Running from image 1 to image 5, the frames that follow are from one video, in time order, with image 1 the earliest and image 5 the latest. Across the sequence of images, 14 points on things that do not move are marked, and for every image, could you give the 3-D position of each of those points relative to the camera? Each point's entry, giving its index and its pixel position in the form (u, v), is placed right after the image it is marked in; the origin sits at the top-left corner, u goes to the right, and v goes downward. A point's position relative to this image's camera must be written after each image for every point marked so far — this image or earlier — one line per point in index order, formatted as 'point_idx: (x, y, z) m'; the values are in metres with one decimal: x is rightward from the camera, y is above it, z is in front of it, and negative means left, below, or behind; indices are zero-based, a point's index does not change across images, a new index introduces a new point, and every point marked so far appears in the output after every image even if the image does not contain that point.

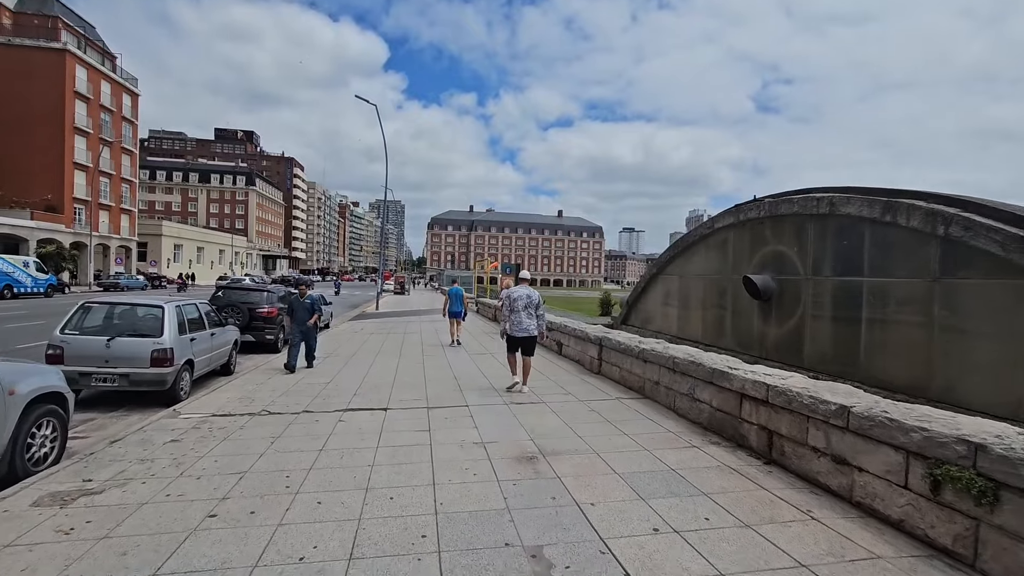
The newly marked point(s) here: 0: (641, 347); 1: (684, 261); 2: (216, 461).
0: (+1.6, -0.7, +6.4) m
1: (+5.0, +0.8, +15.0) m
2: (-2.3, -1.3, +3.9) m
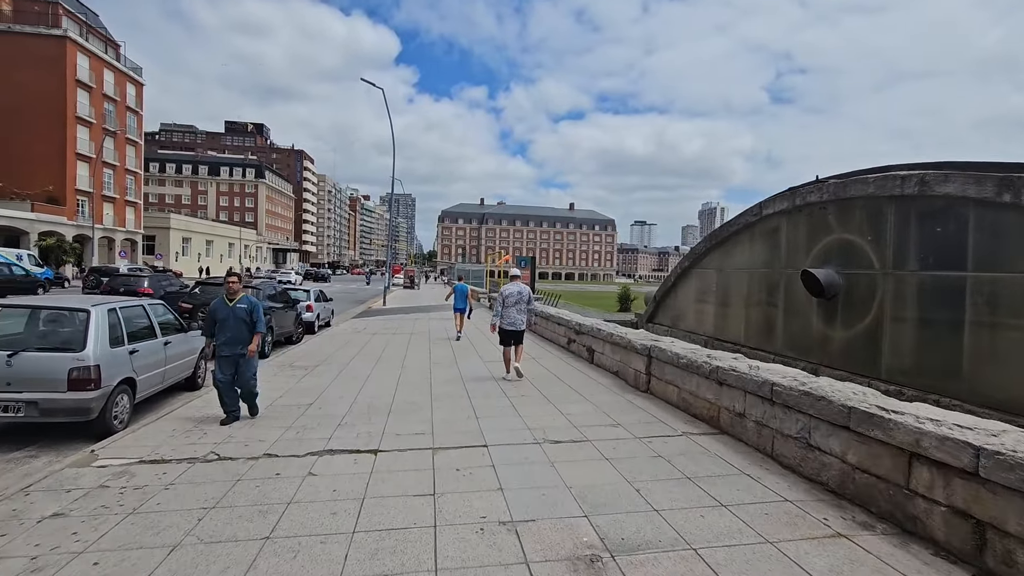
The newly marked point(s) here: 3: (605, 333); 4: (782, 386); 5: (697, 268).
0: (+1.9, -0.7, +4.9) m
1: (+5.5, +0.9, +13.4) m
2: (-2.0, -1.3, +2.5) m
3: (+1.4, -0.7, +7.8) m
4: (+2.0, -0.7, +3.9) m
5: (+5.2, +0.6, +14.6) m
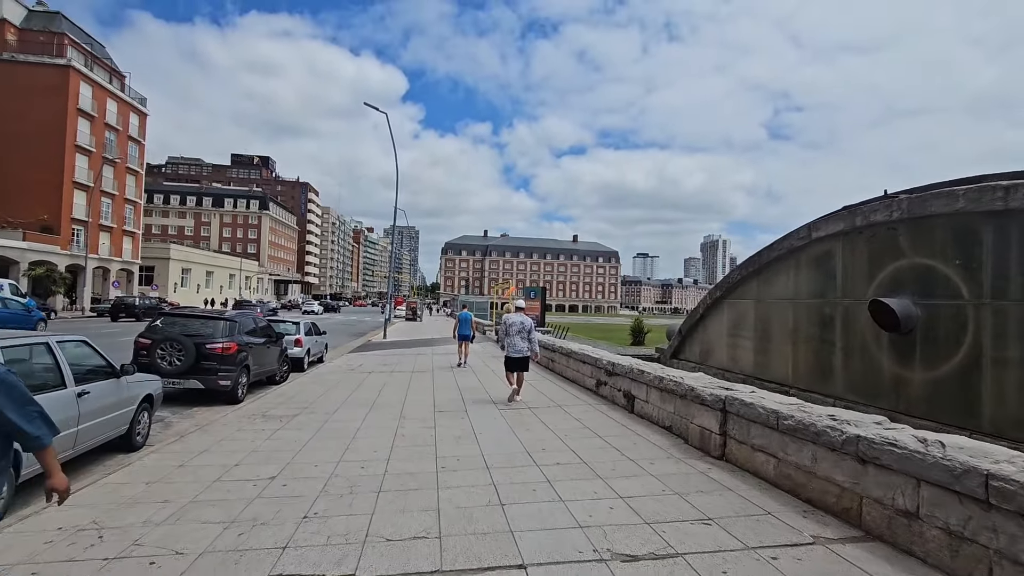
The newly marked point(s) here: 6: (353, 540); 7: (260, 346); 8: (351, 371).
0: (+2.2, -0.9, +3.4) m
1: (+5.8, +0.1, +12.0) m
2: (-1.8, -1.4, +1.0) m
3: (+1.7, -1.1, +6.4) m
4: (+2.3, -0.9, +2.4) m
5: (+5.6, -0.3, +13.2) m
6: (-1.0, -1.5, +3.2) m
7: (-4.5, -1.0, +9.1) m
8: (-3.6, -1.9, +11.6) m
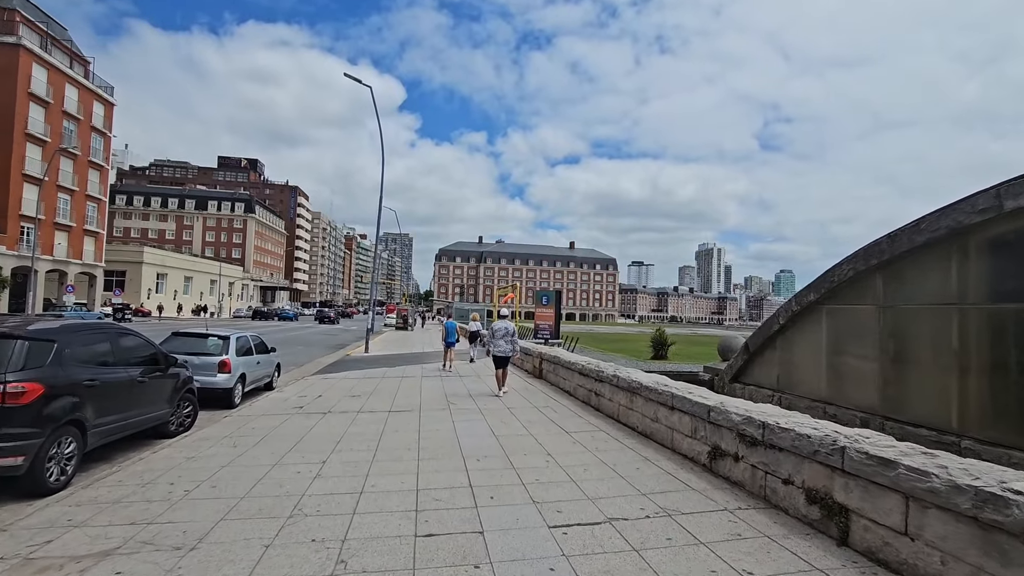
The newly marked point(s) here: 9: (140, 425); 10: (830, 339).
0: (+2.7, -0.8, -0.2) m
1: (+6.2, +0.1, +8.4) m
2: (-1.3, -1.2, -2.7) m
3: (+2.2, -1.0, +2.7) m
4: (+2.8, -0.8, -1.3) m
5: (+5.9, -0.3, +9.6) m
6: (-0.5, -1.4, -0.5) m
7: (-4.0, -1.0, +5.4) m
8: (-3.2, -1.9, +7.9) m
9: (-4.1, -1.5, +5.7) m
10: (+5.9, -0.9, +9.6) m
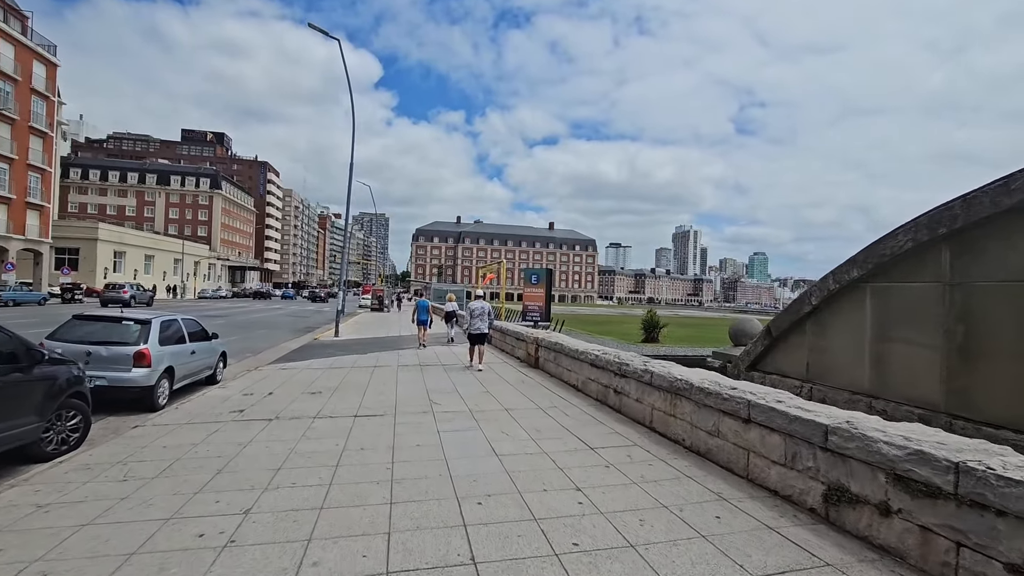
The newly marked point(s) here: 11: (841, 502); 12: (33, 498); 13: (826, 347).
0: (+3.0, -0.8, -1.7) m
1: (+6.2, +0.5, +7.0) m
2: (-0.8, -1.3, -4.3) m
3: (+2.4, -0.8, +1.2) m
4: (+3.2, -0.7, -2.7) m
5: (+5.9, +0.1, +8.2) m
6: (-0.1, -1.3, -2.1) m
7: (-3.9, -0.7, +3.6) m
8: (-3.2, -1.5, +6.2) m
9: (-4.0, -1.2, +3.9) m
10: (+5.8, -0.5, +8.2) m
11: (+1.9, -1.2, +3.0) m
12: (-3.2, -1.4, +3.5) m
13: (+5.6, -1.0, +9.2) m
